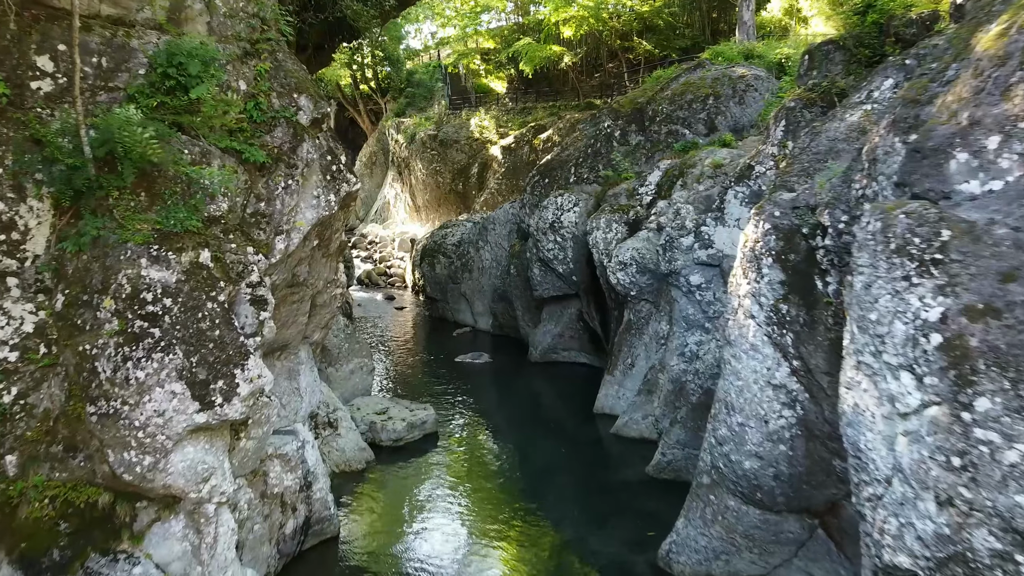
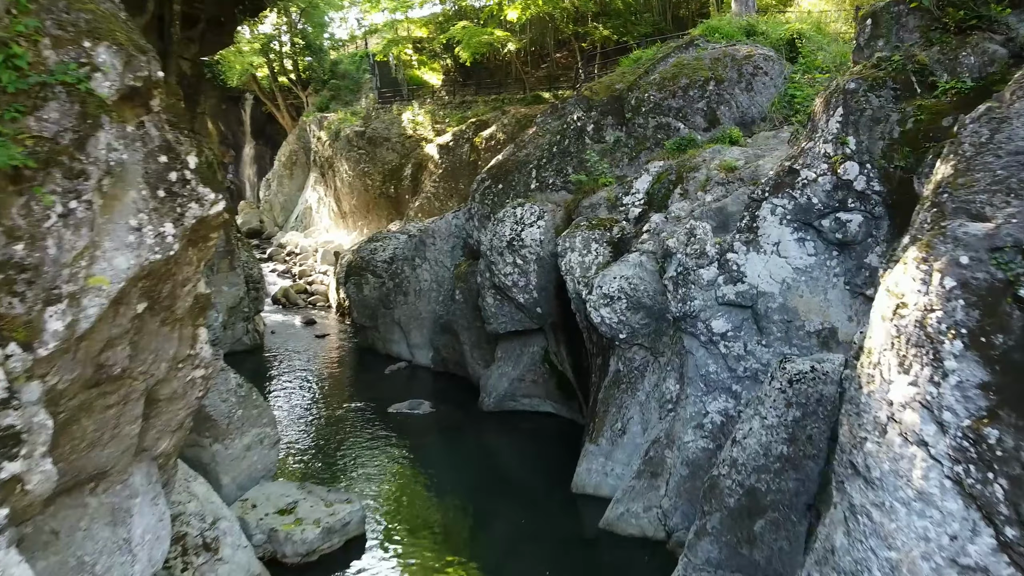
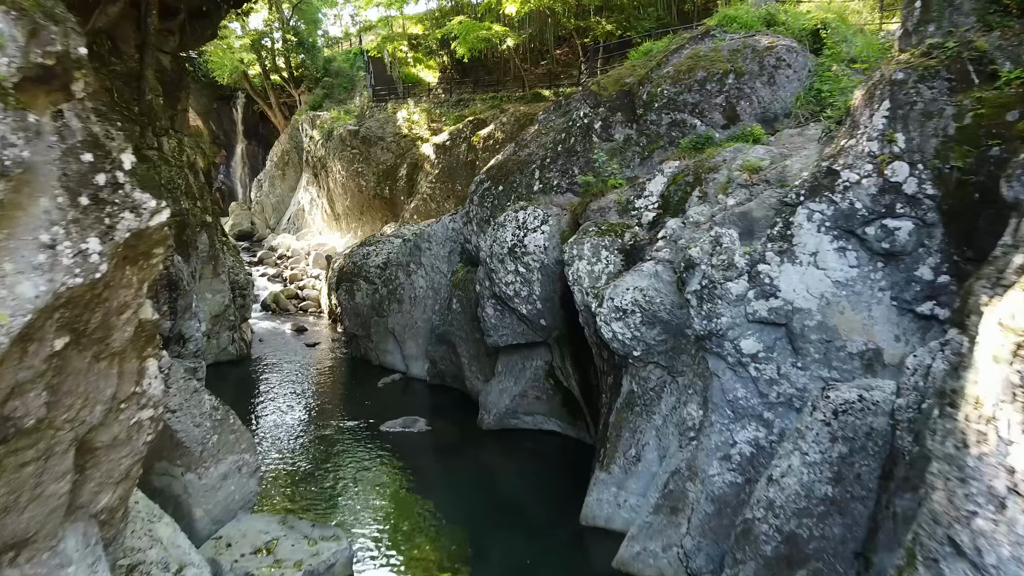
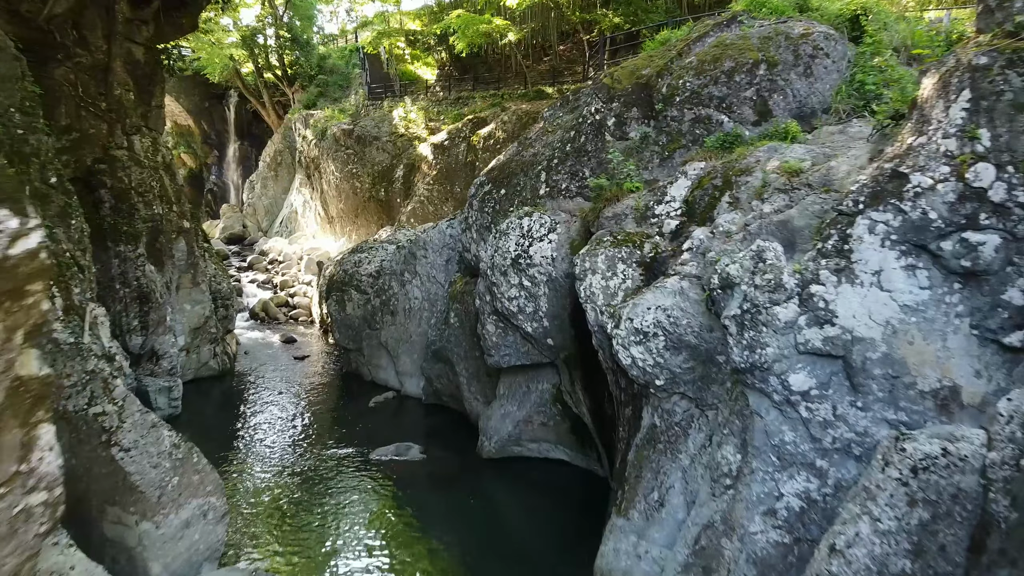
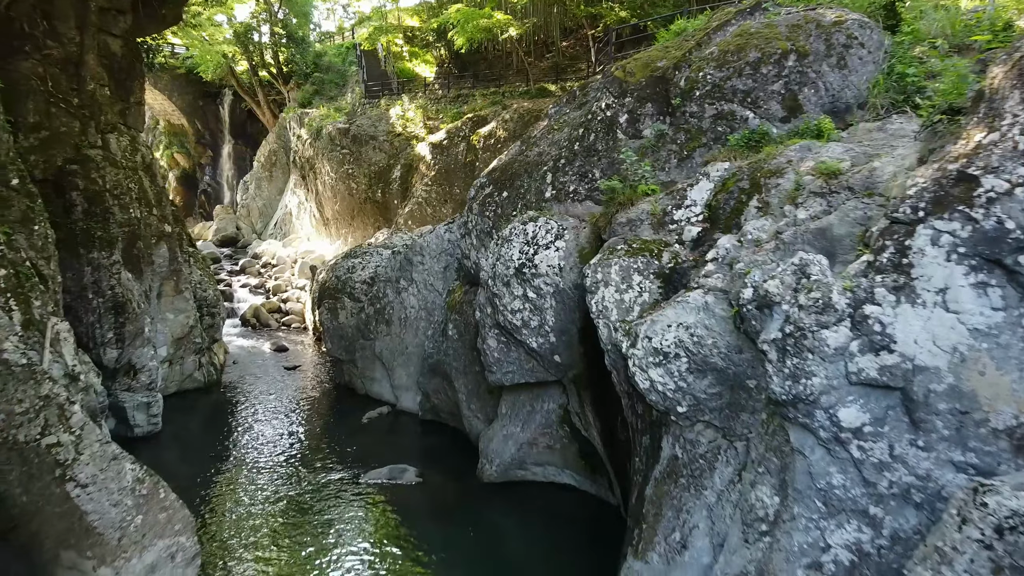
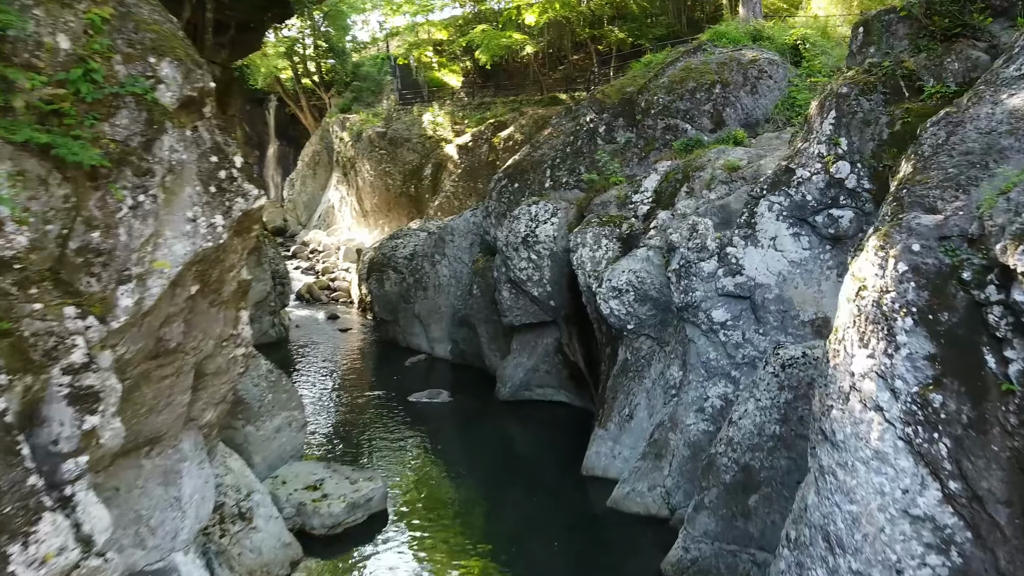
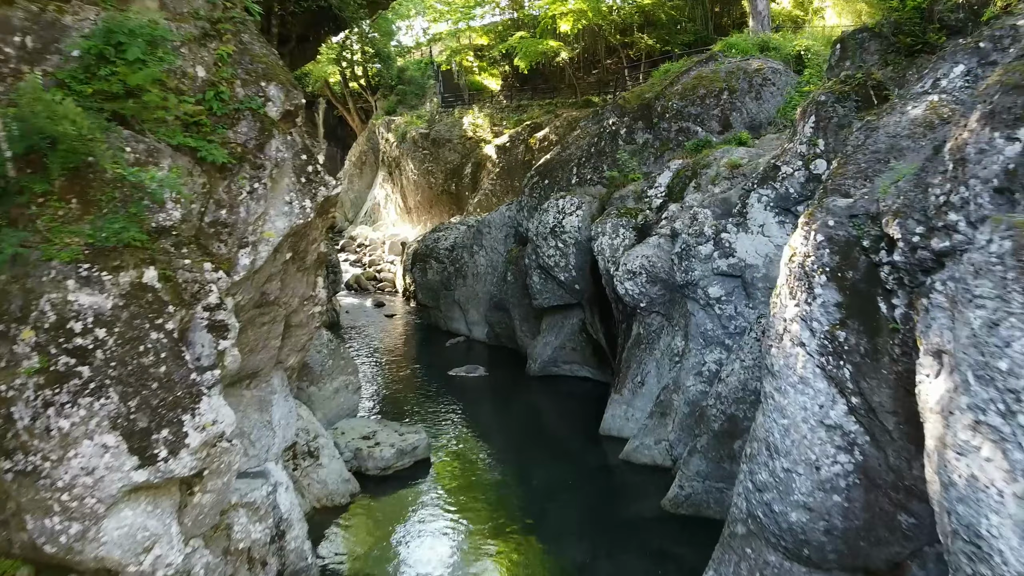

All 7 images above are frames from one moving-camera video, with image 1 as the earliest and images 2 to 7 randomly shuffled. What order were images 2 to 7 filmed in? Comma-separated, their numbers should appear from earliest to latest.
7, 6, 2, 3, 4, 5
